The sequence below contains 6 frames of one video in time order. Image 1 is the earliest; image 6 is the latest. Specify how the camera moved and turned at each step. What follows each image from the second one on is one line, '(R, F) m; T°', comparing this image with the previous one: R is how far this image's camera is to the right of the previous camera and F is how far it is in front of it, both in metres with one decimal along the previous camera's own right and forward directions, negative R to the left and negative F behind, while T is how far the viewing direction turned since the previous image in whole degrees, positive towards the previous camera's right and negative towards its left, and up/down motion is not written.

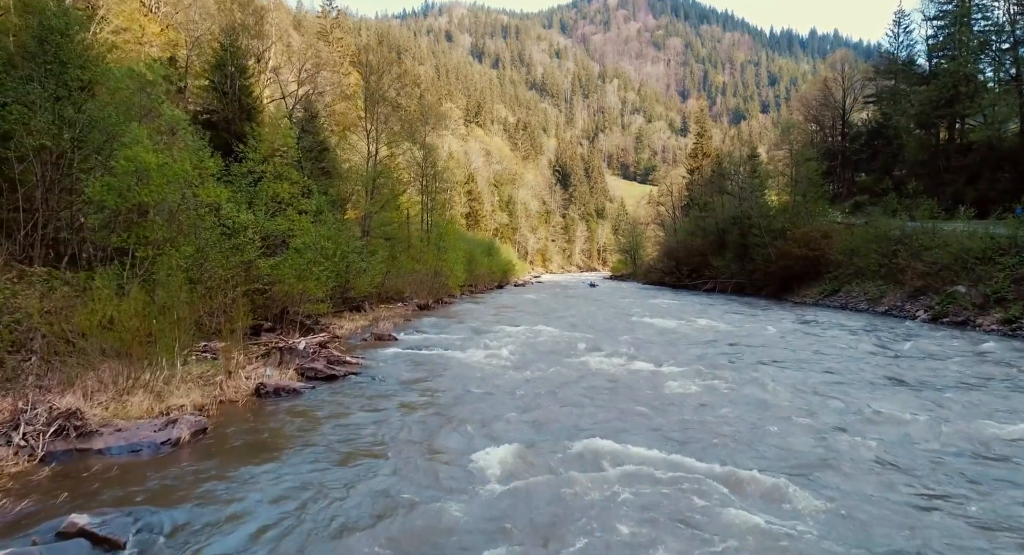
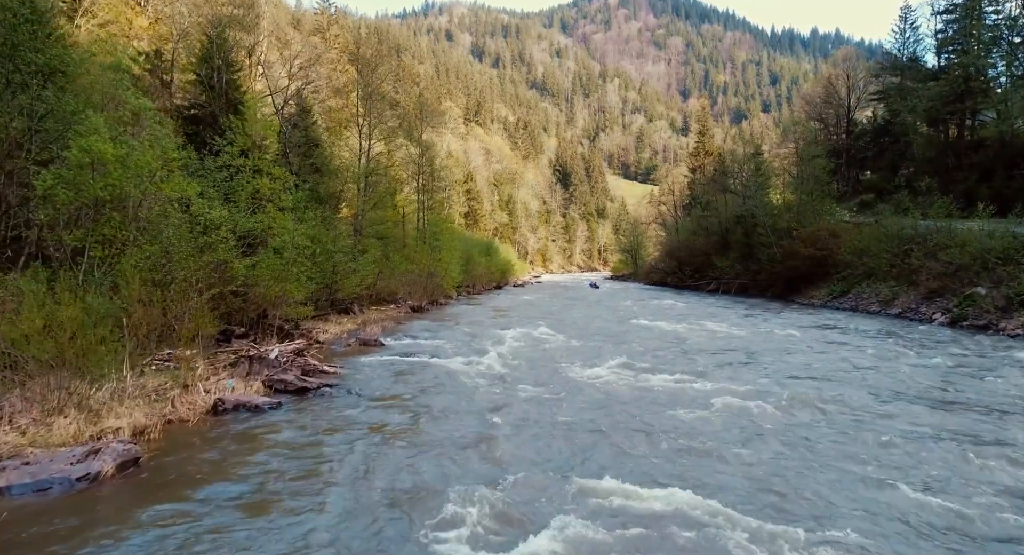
(+0.2, +1.2) m; 0°
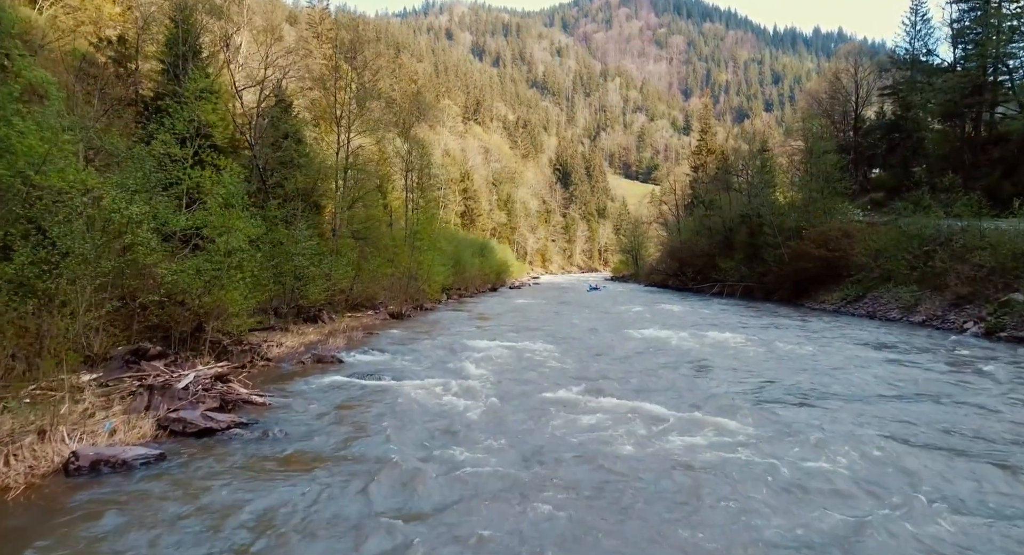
(+0.6, +2.4) m; 0°
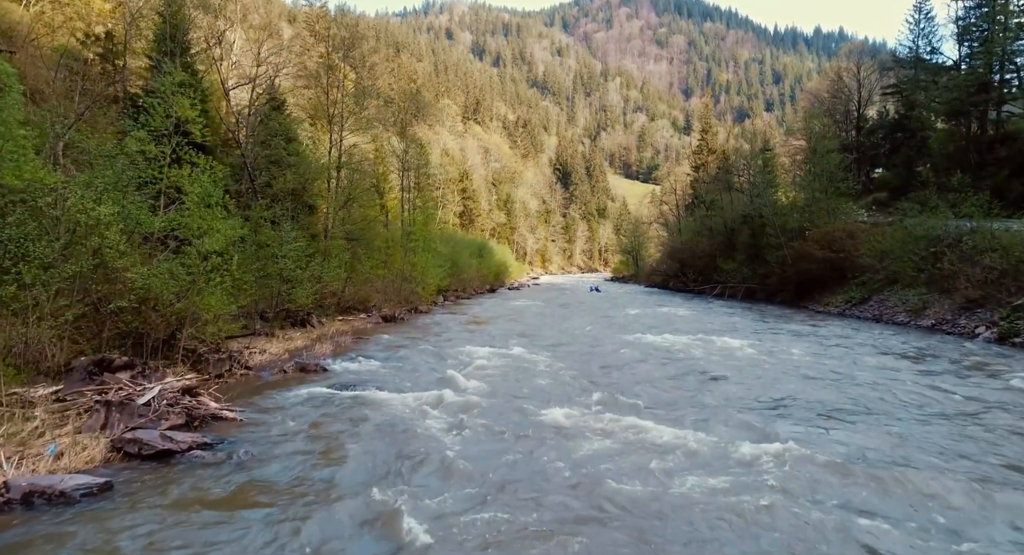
(+0.2, +0.8) m; 0°
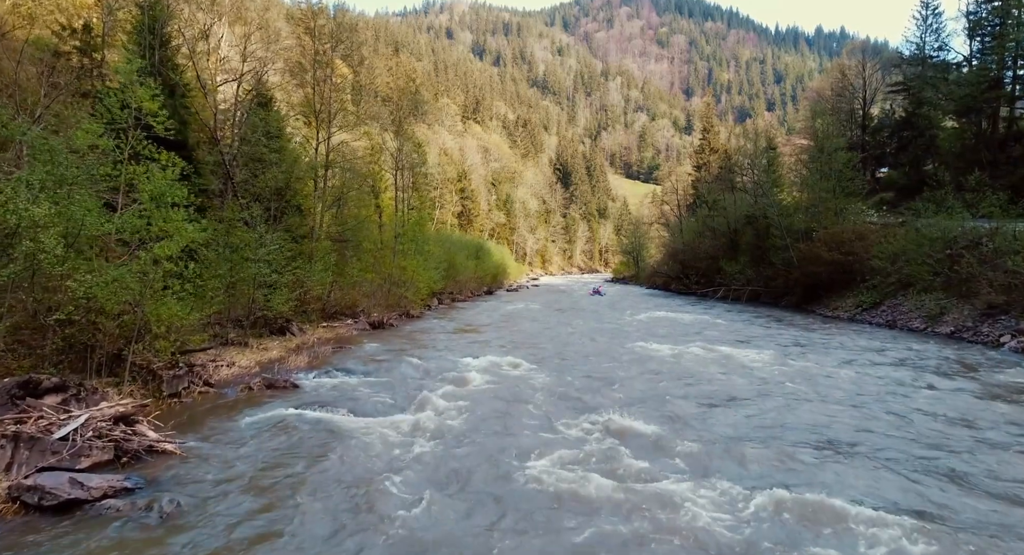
(+0.2, +1.4) m; 0°
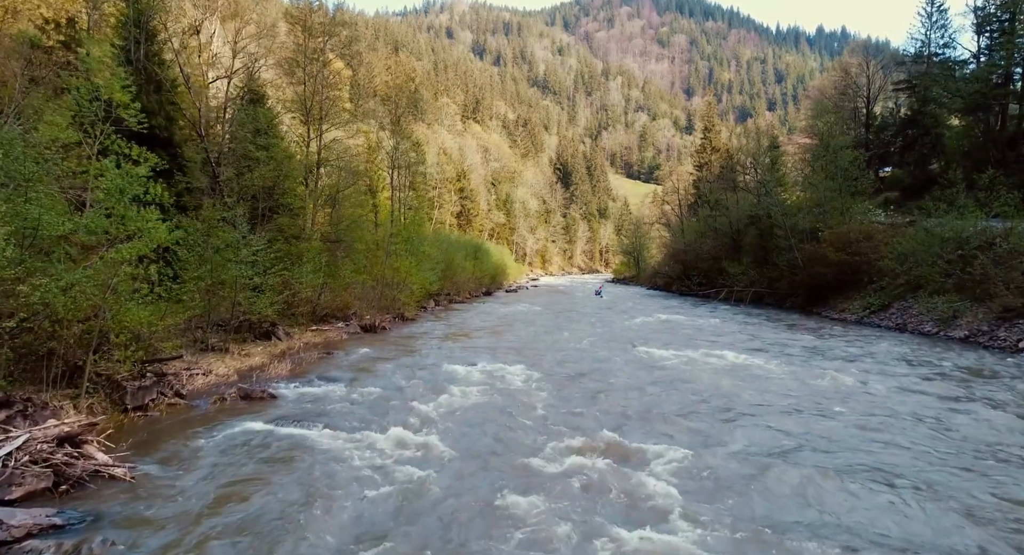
(+0.1, +0.9) m; 0°
